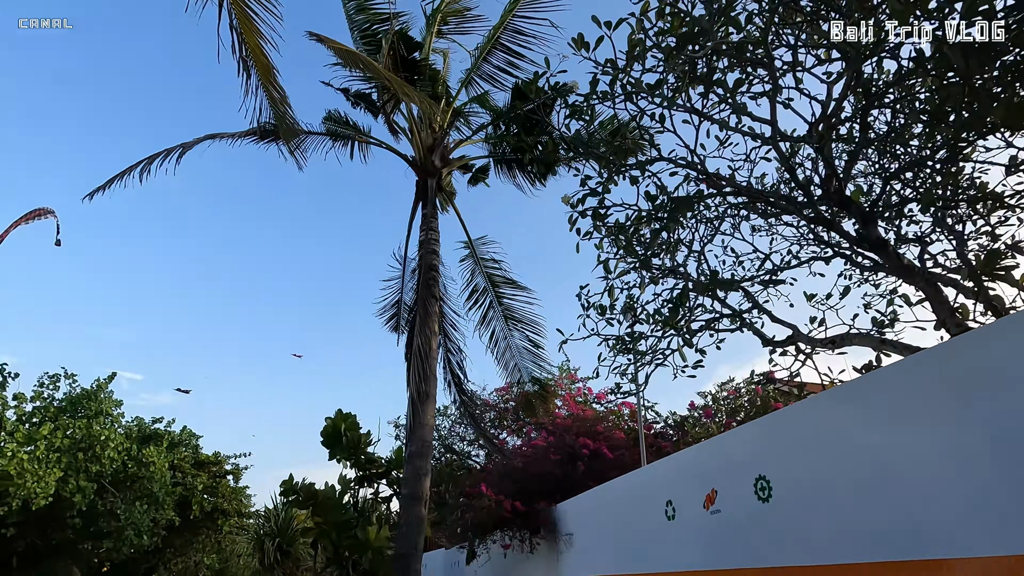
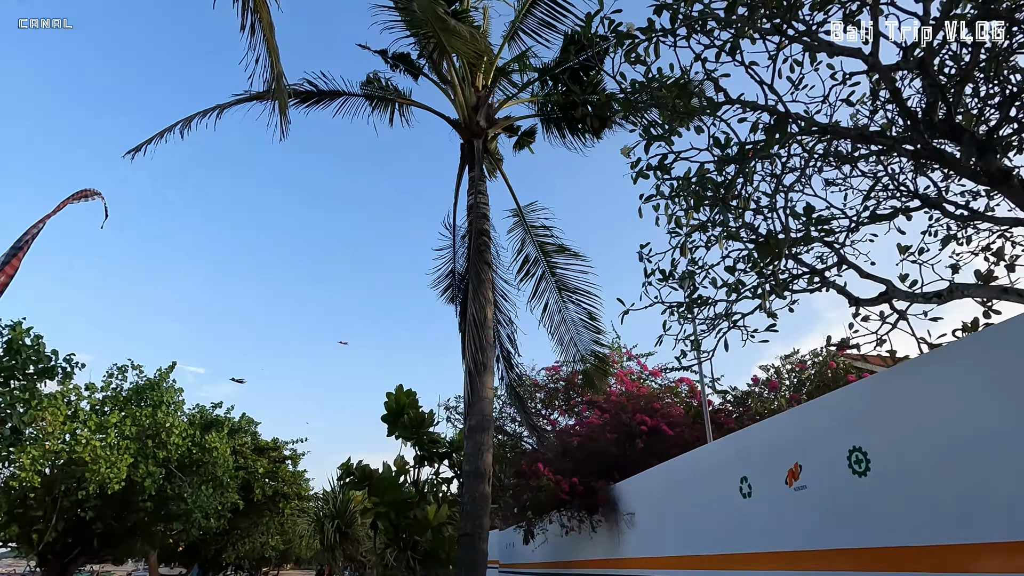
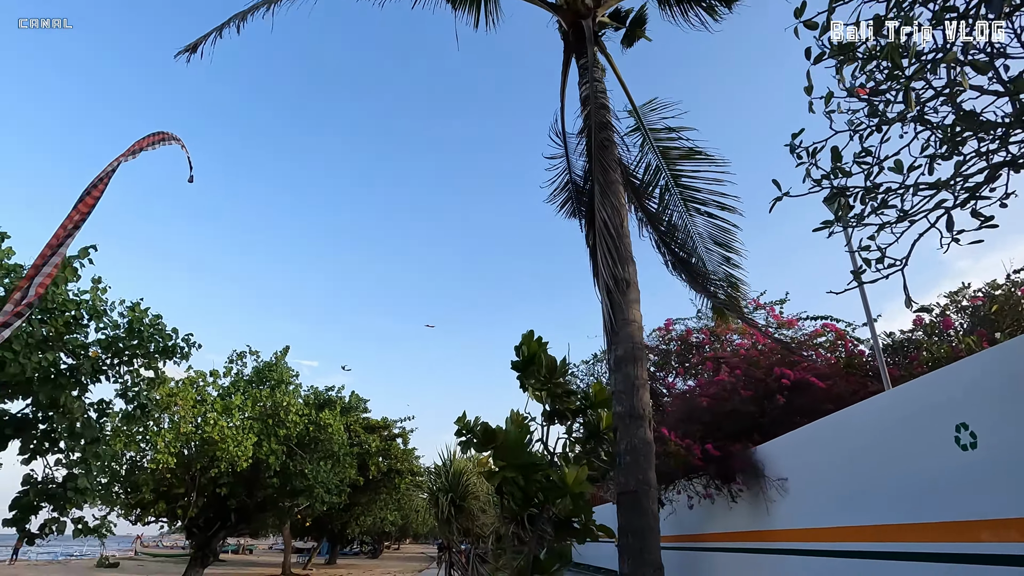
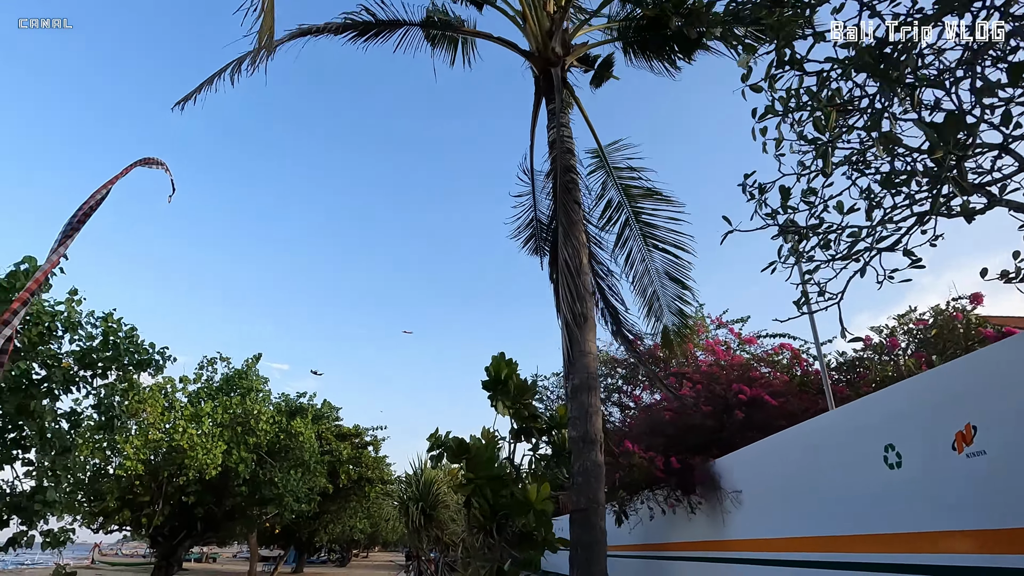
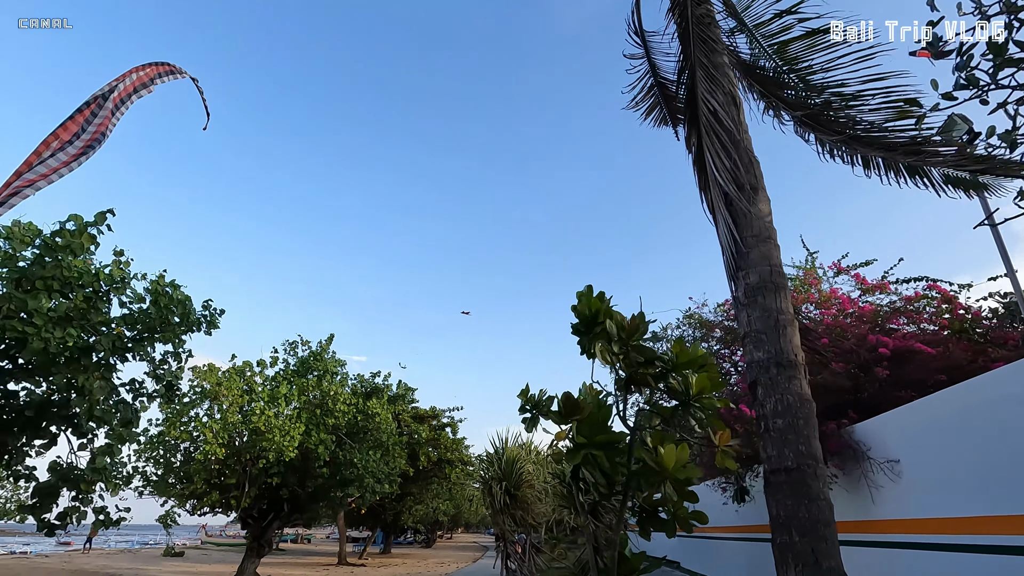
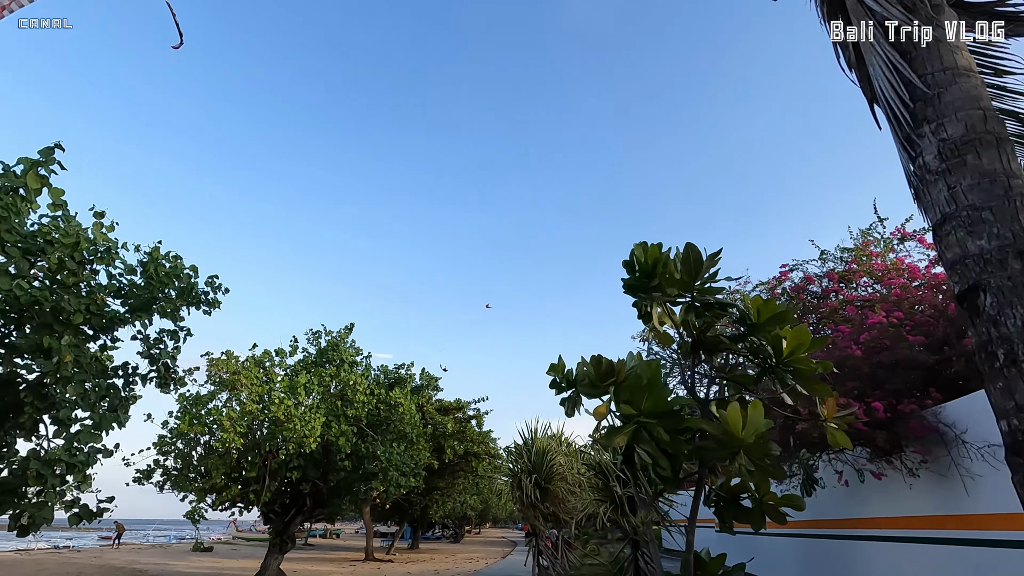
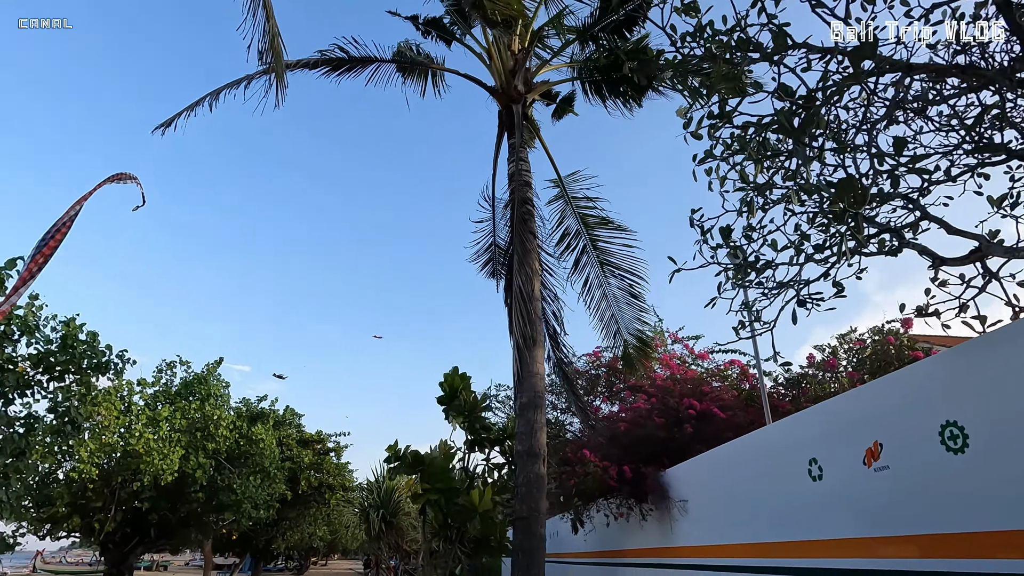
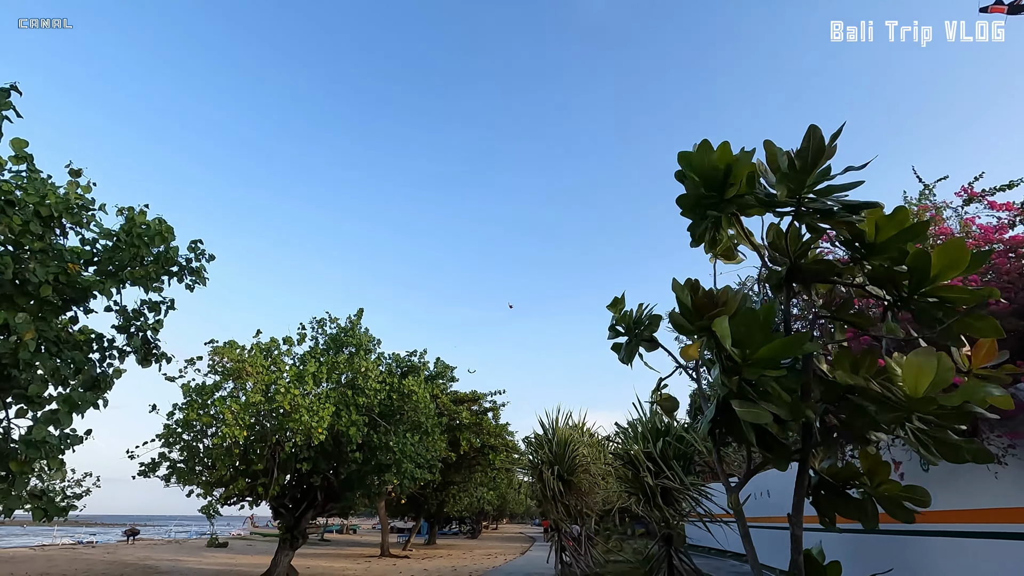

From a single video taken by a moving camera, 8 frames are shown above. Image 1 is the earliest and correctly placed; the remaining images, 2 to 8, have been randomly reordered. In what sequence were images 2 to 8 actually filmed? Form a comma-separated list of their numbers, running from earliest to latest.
2, 7, 4, 3, 5, 6, 8
